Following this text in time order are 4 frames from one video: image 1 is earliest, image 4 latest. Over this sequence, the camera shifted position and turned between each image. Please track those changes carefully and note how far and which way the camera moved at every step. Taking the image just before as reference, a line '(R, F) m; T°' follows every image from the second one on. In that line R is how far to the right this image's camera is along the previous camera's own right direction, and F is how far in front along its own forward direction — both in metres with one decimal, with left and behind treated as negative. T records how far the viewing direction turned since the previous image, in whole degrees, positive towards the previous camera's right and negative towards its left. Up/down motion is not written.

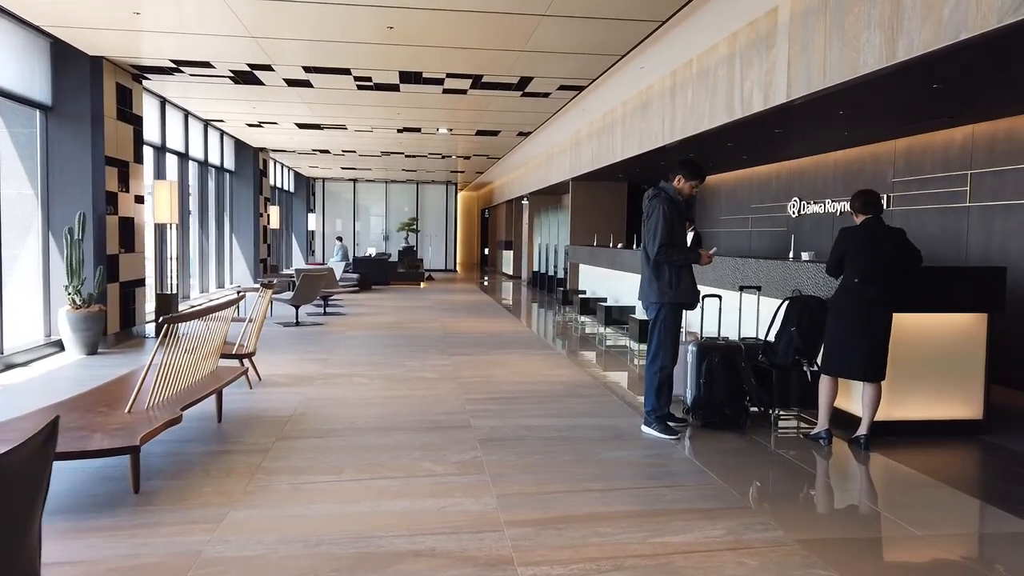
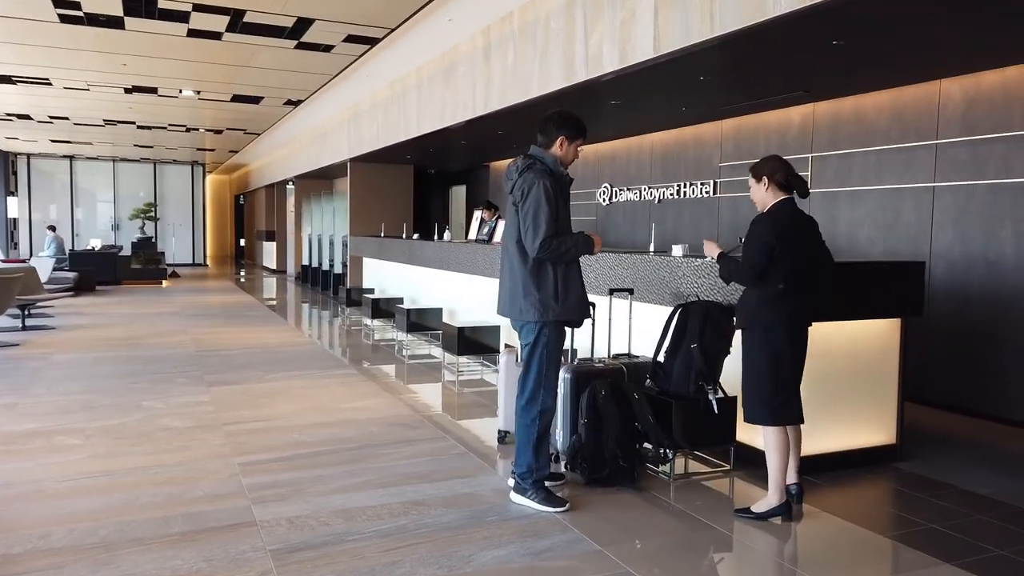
(-0.2, +1.6) m; +18°
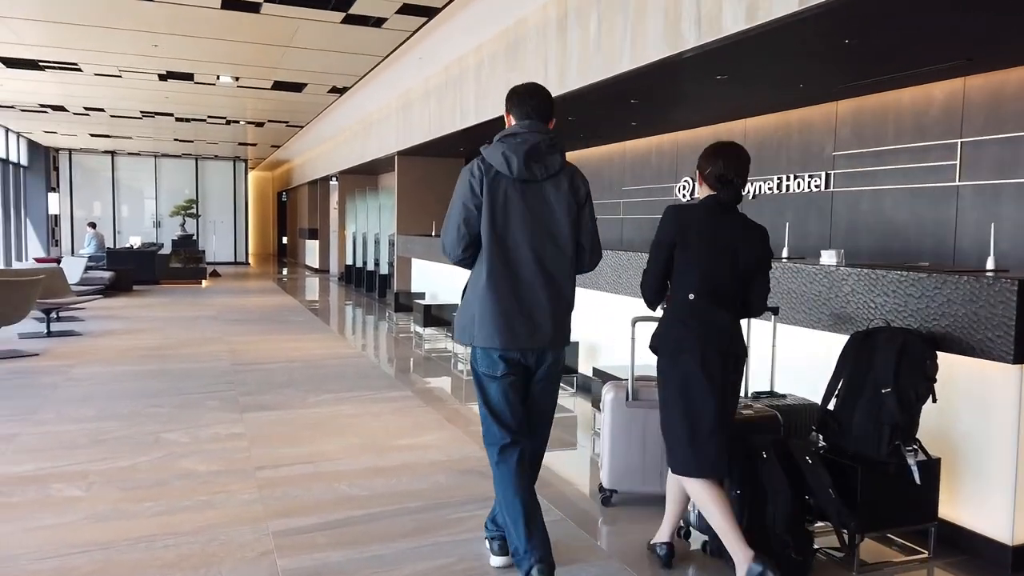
(-0.3, +0.9) m; -3°
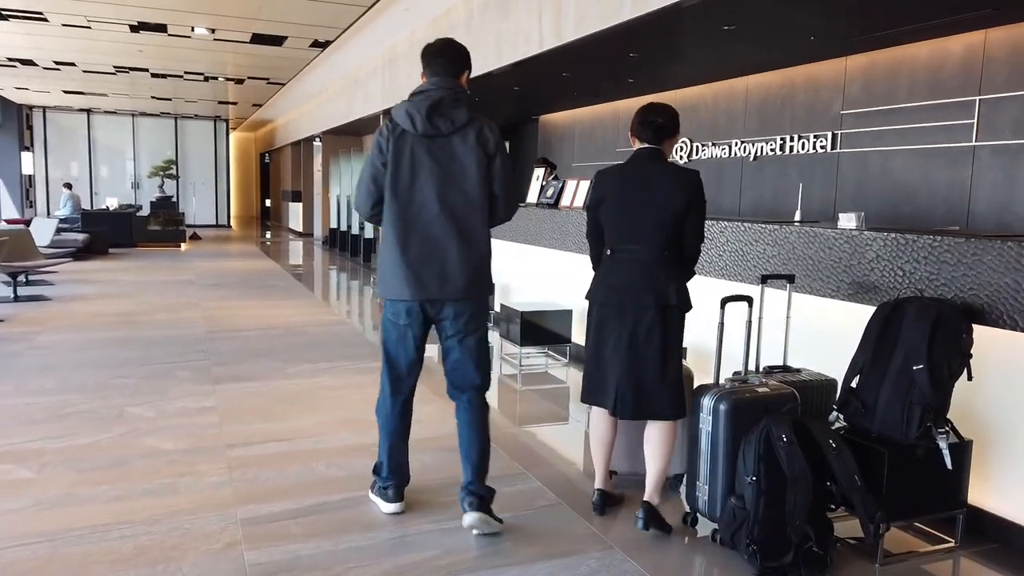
(0.0, +0.3) m; +1°
